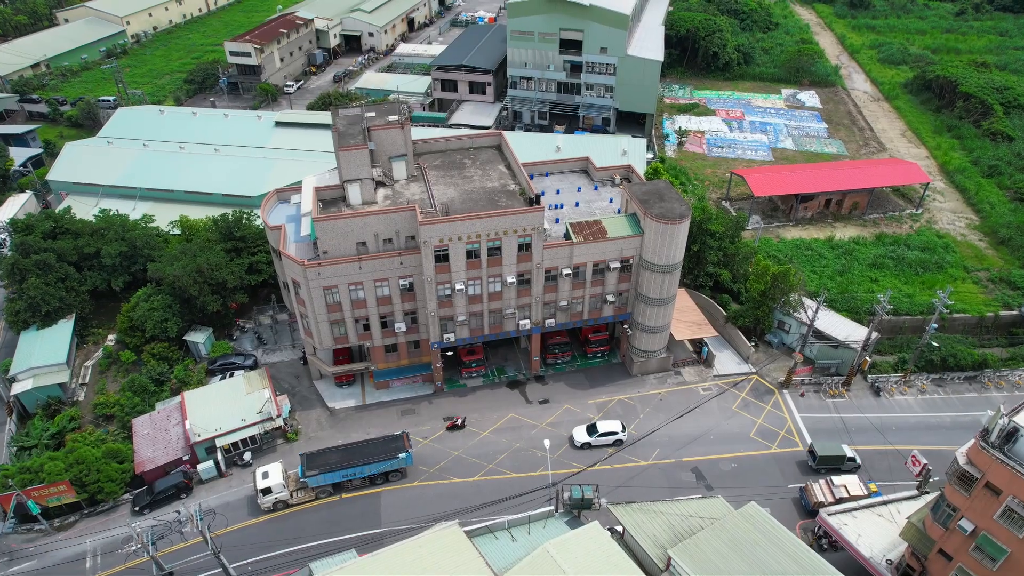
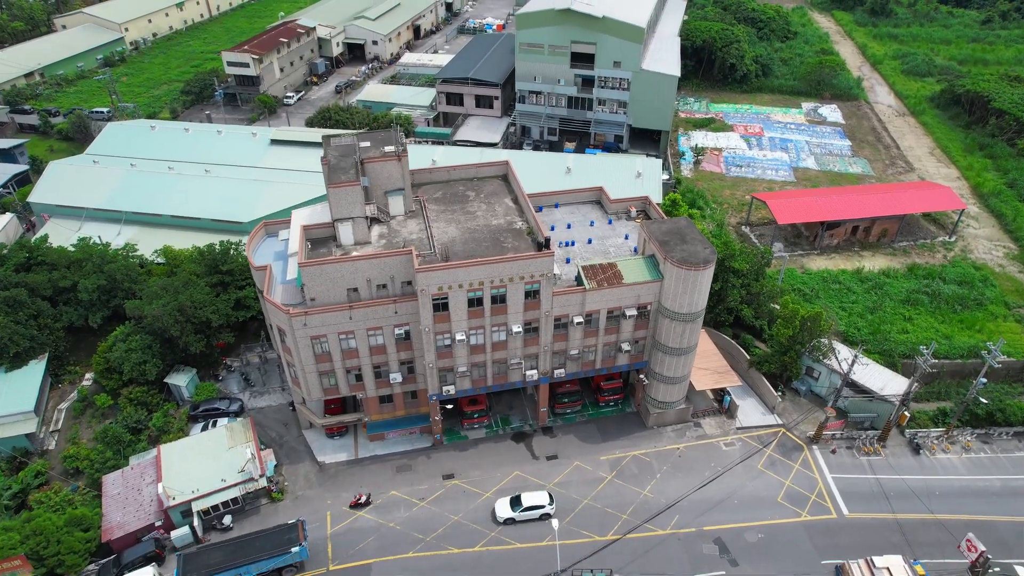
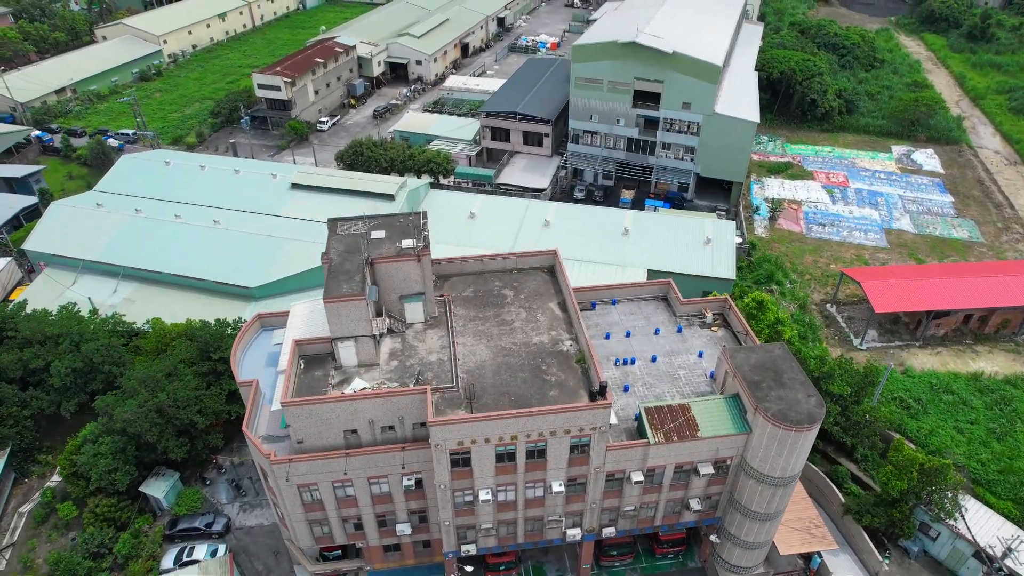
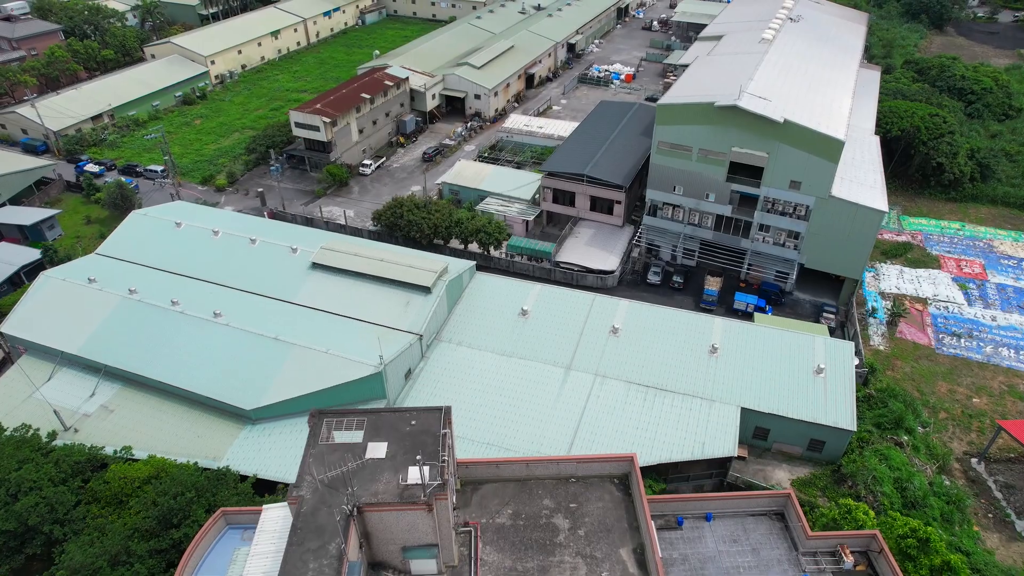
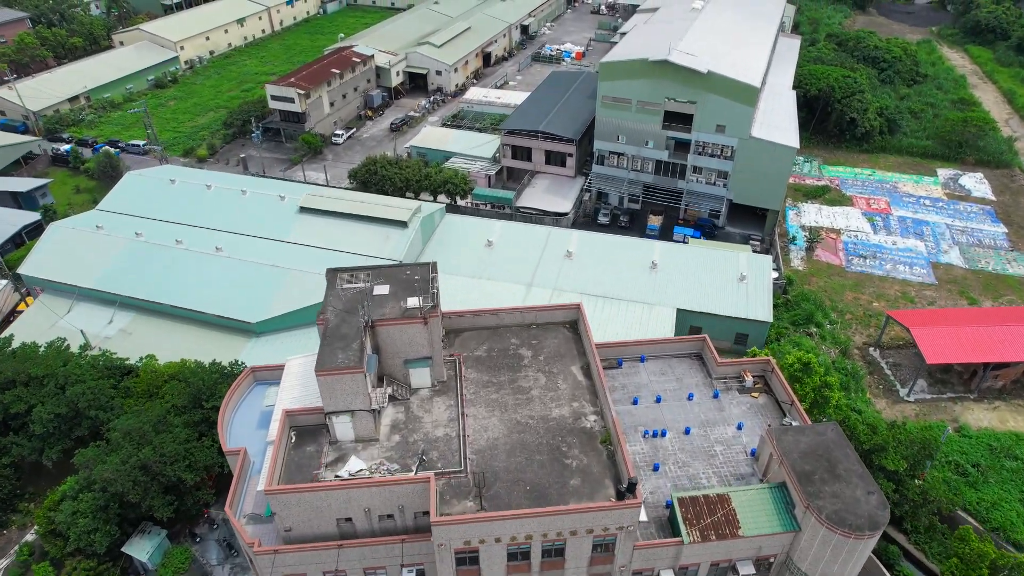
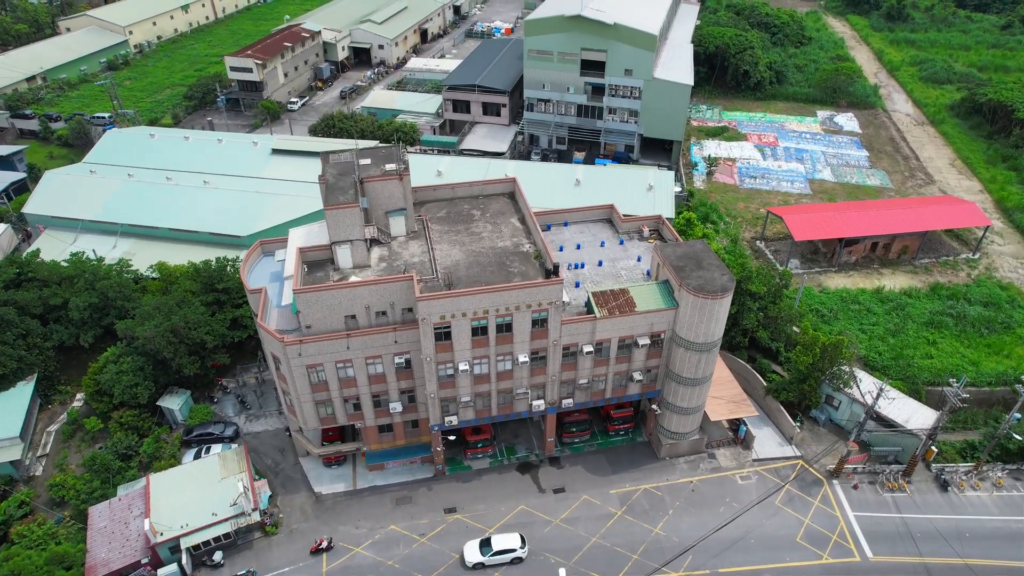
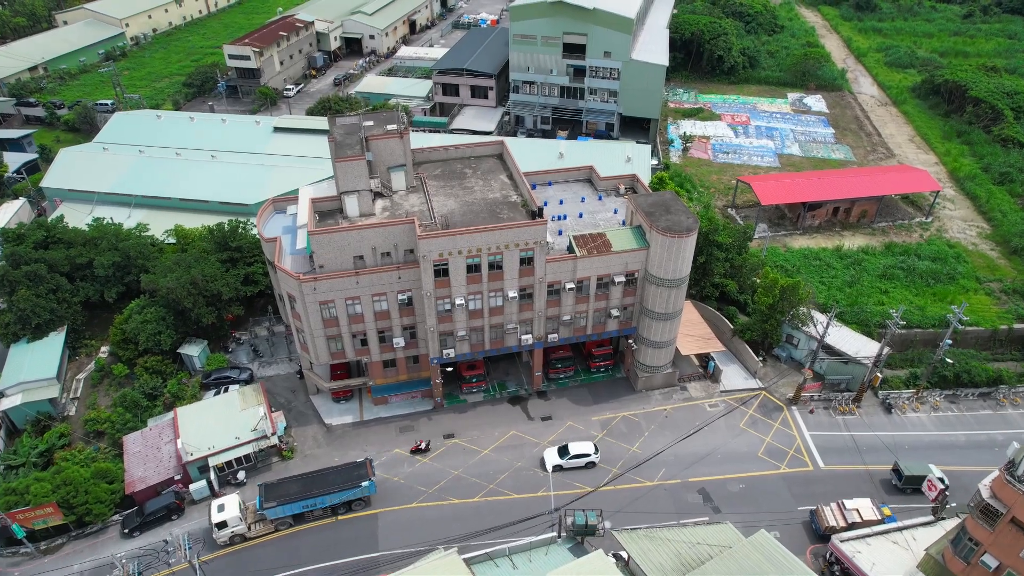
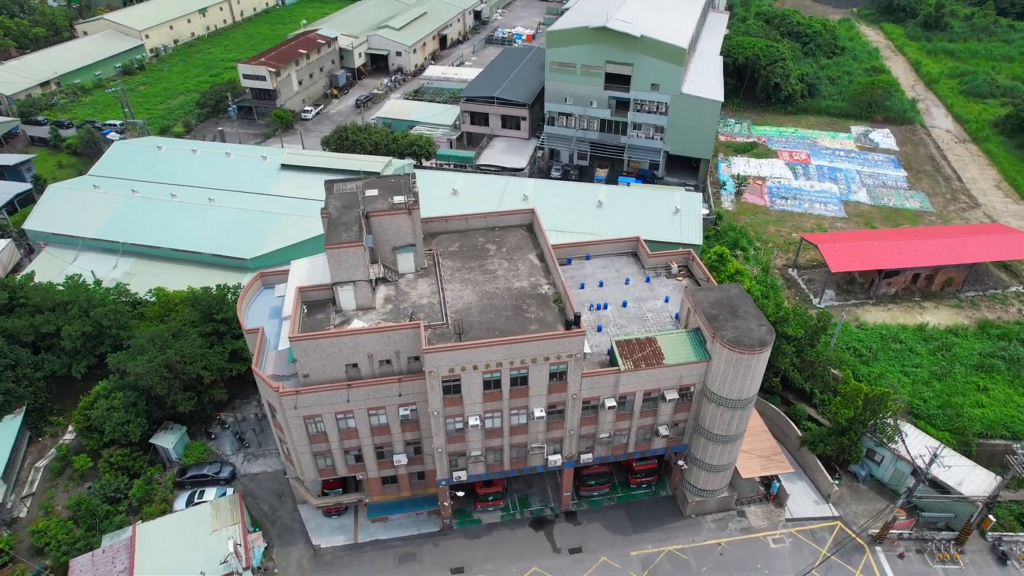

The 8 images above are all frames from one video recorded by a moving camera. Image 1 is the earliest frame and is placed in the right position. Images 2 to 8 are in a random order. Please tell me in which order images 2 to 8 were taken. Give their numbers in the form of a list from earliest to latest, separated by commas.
7, 2, 6, 8, 3, 5, 4
